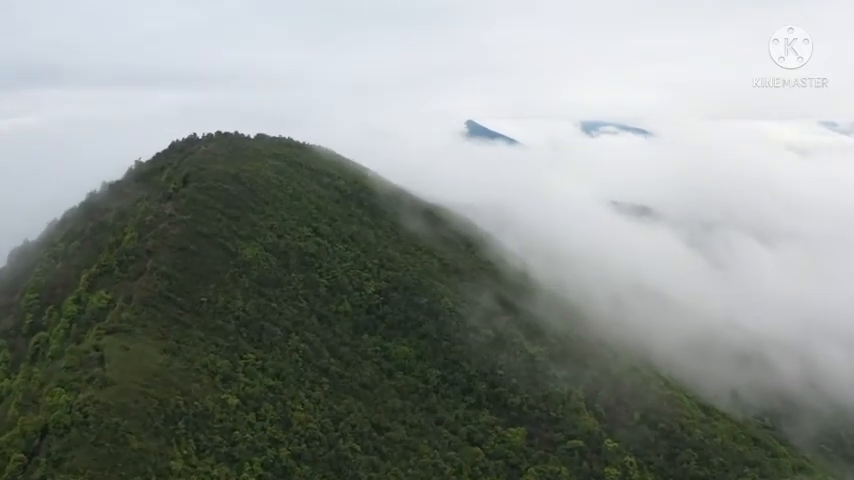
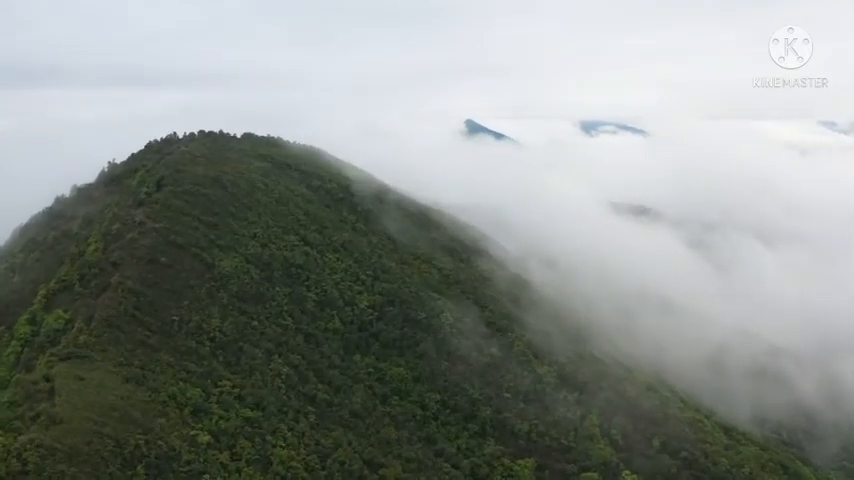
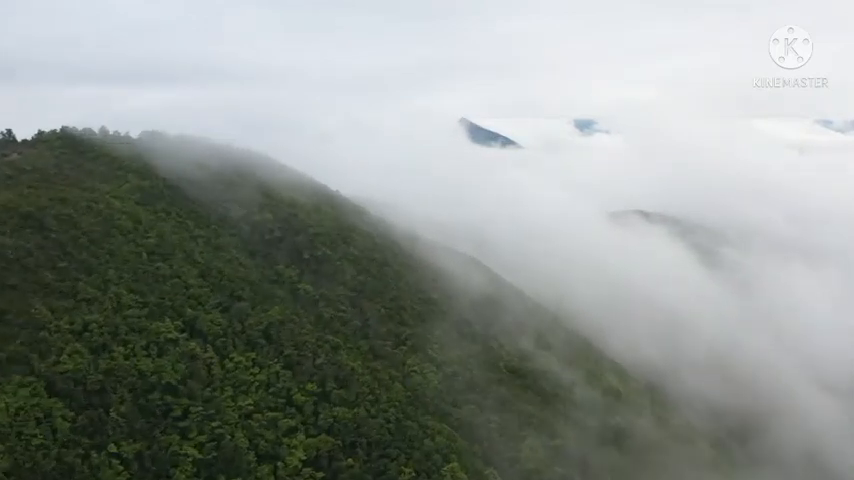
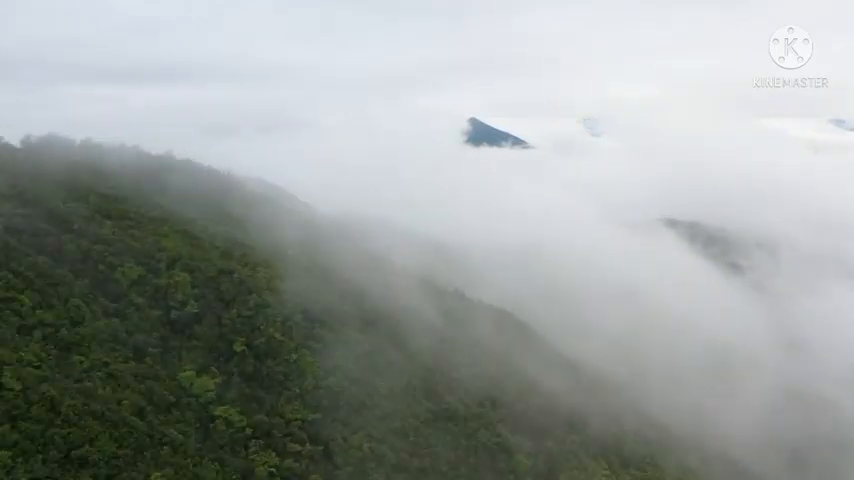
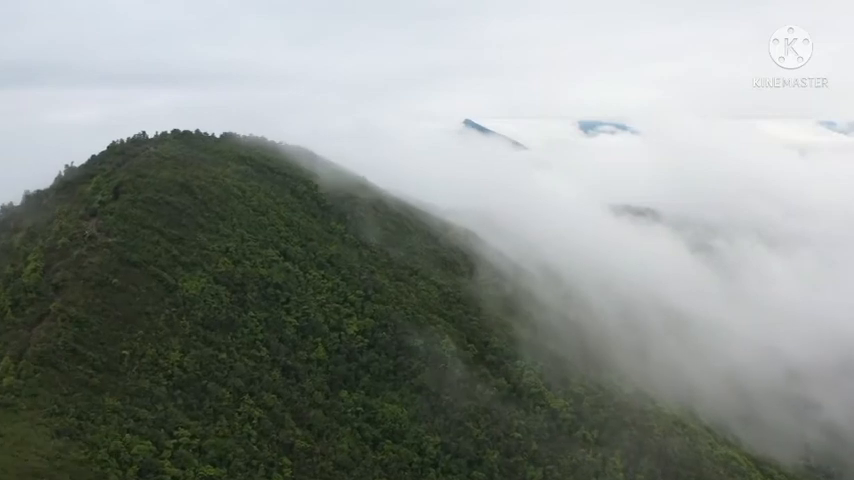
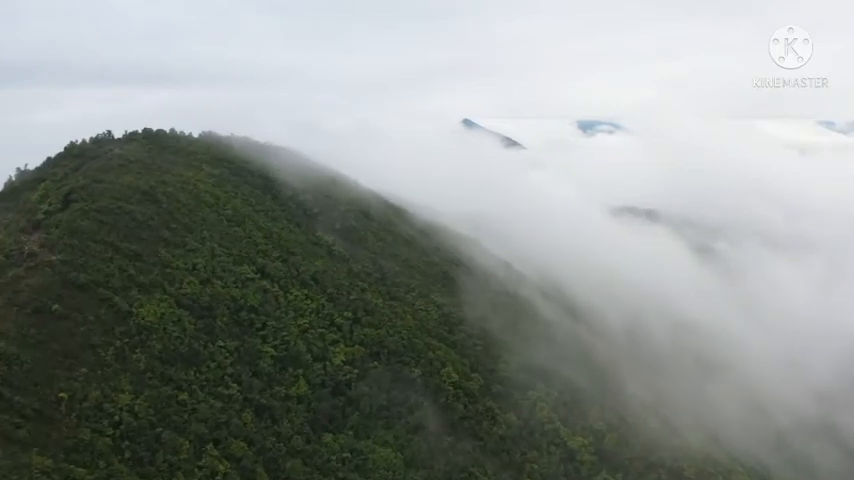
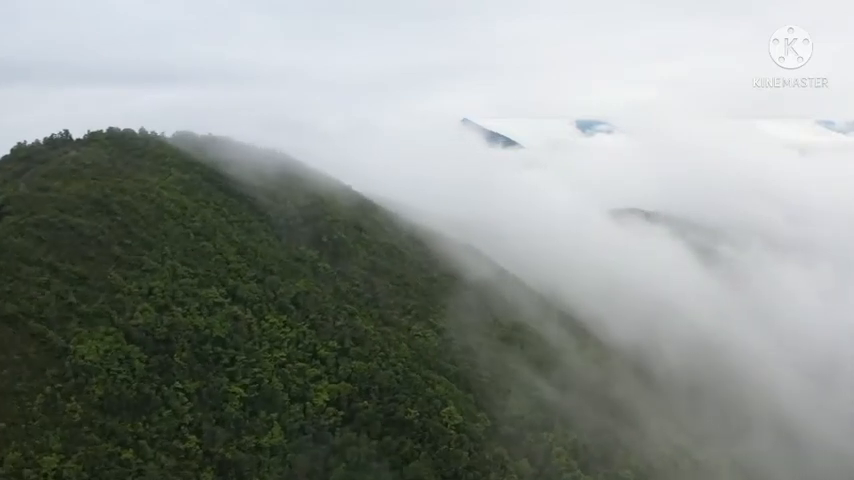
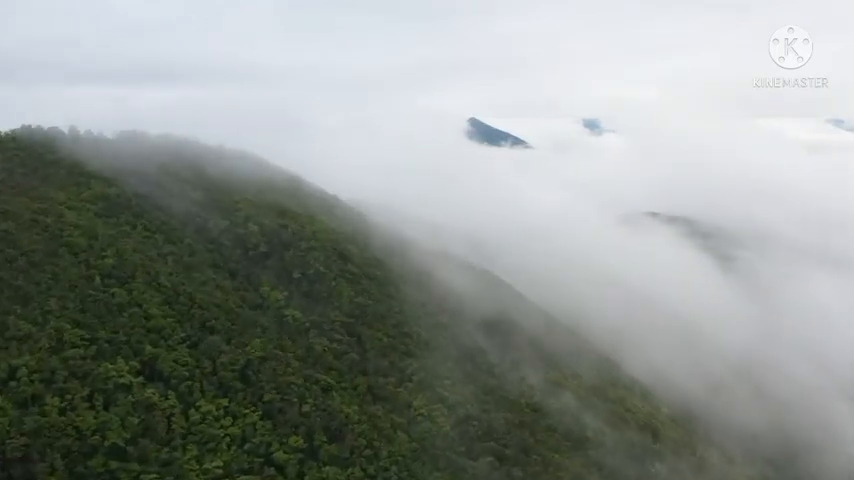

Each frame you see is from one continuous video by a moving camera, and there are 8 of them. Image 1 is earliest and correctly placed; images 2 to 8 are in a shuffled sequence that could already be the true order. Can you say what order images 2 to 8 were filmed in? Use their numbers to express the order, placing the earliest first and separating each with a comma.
2, 5, 6, 7, 3, 8, 4
